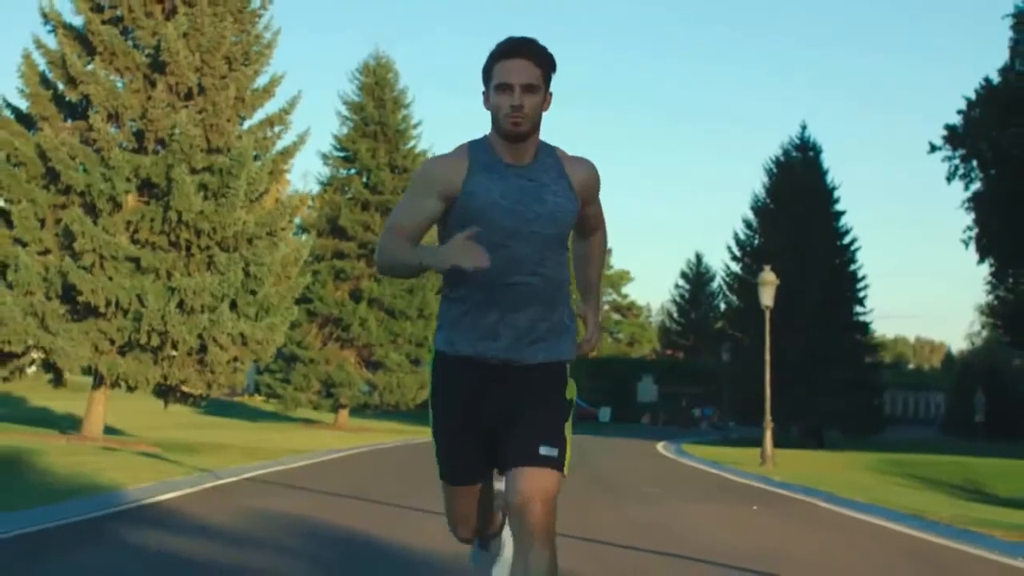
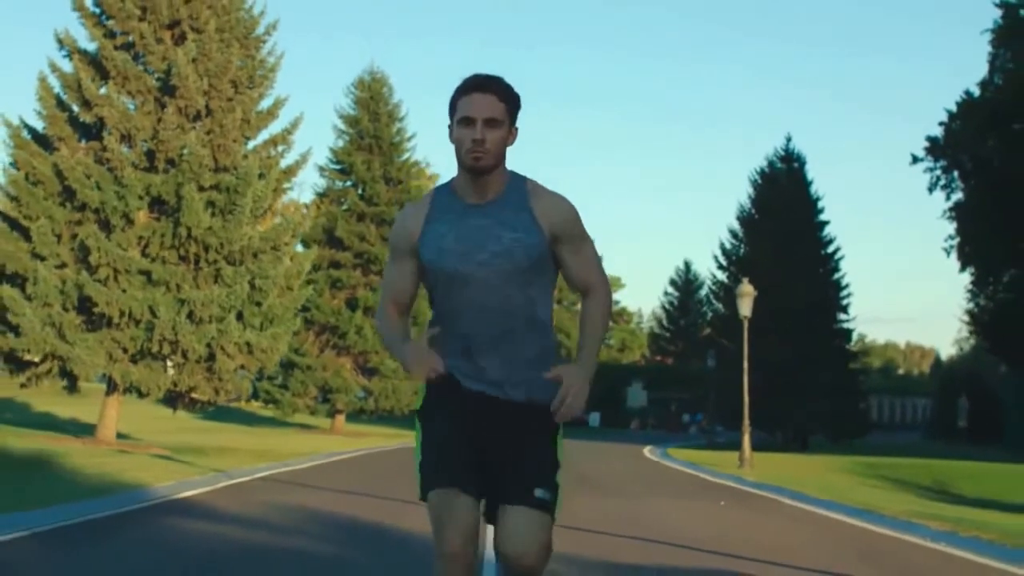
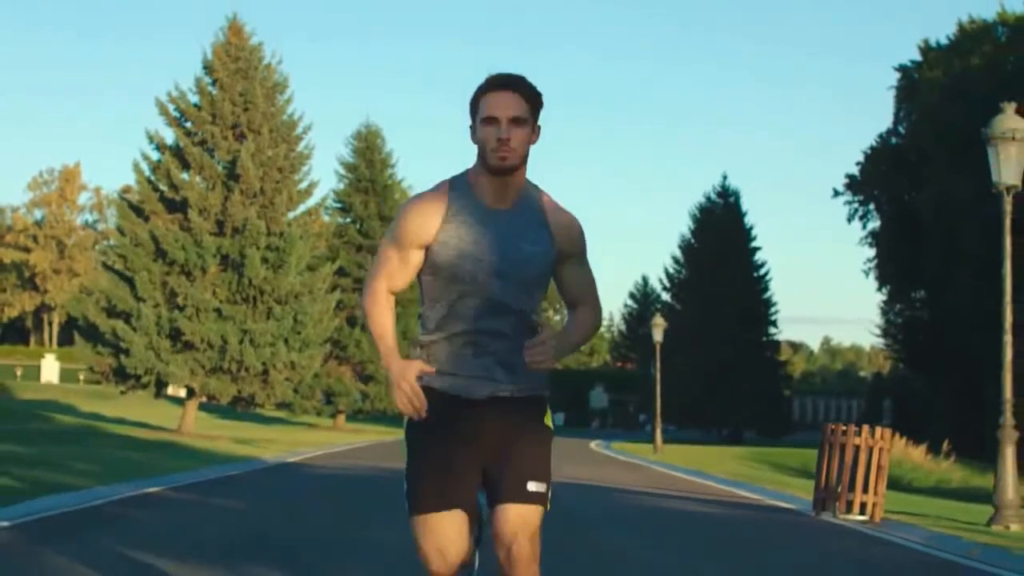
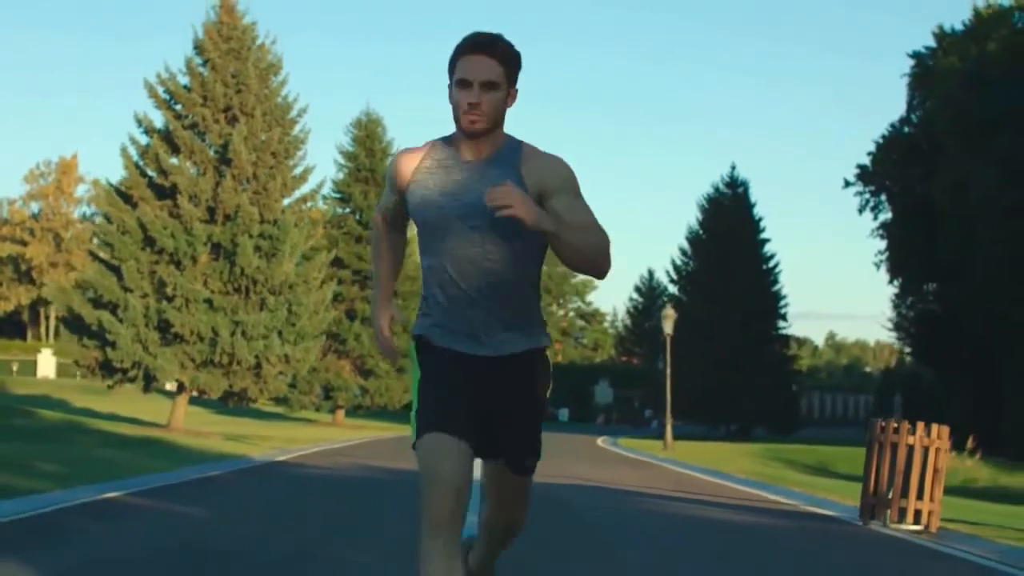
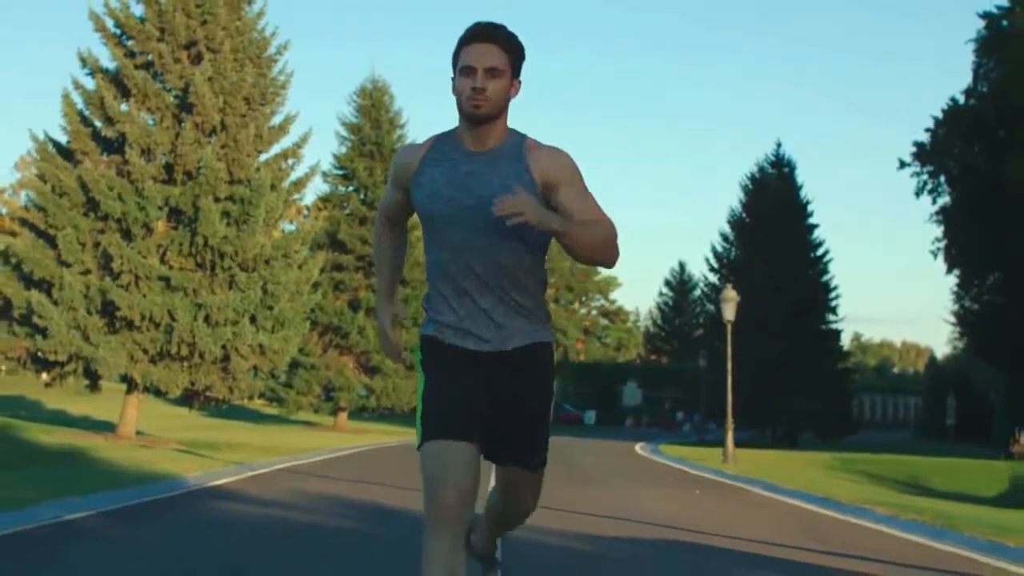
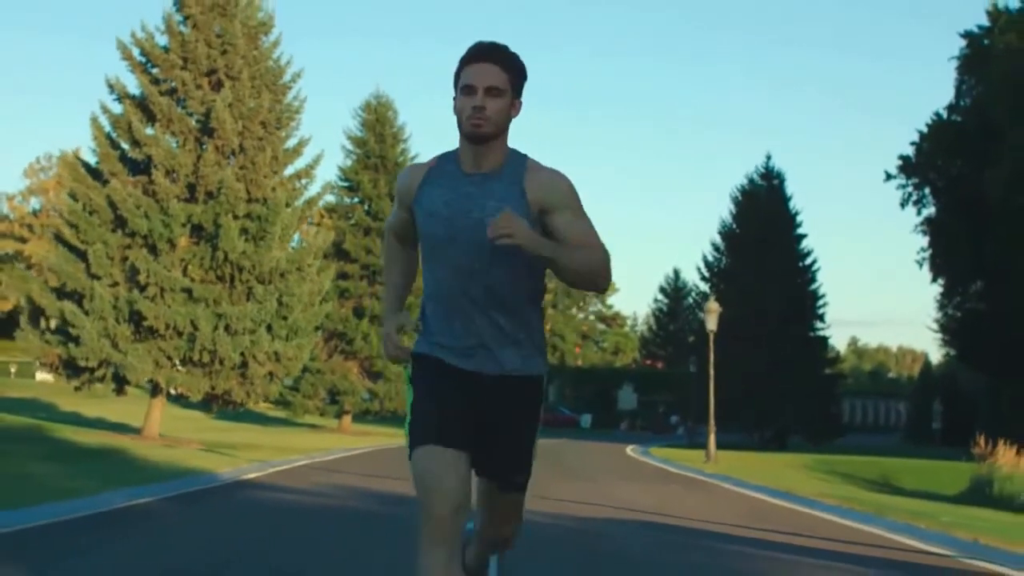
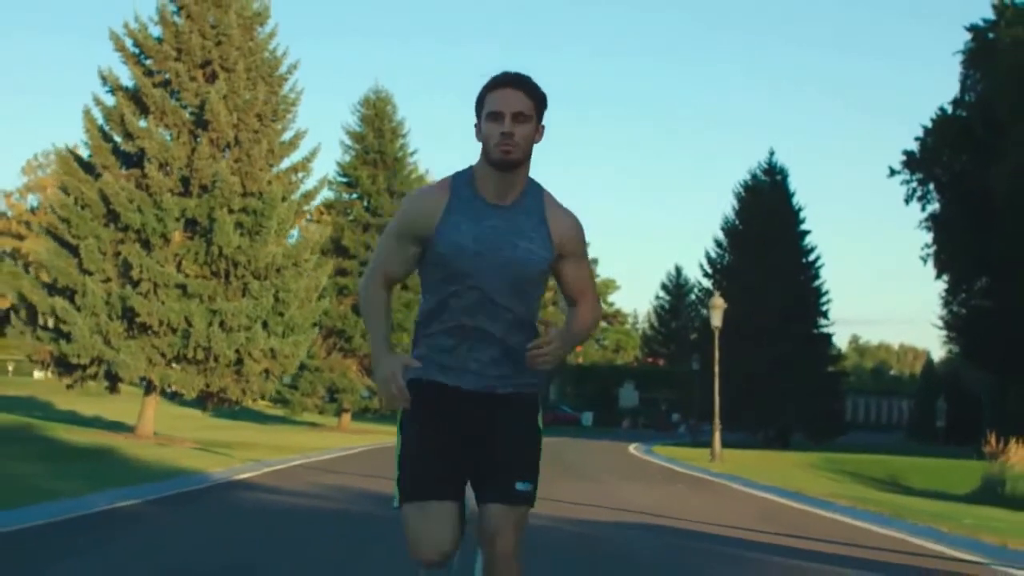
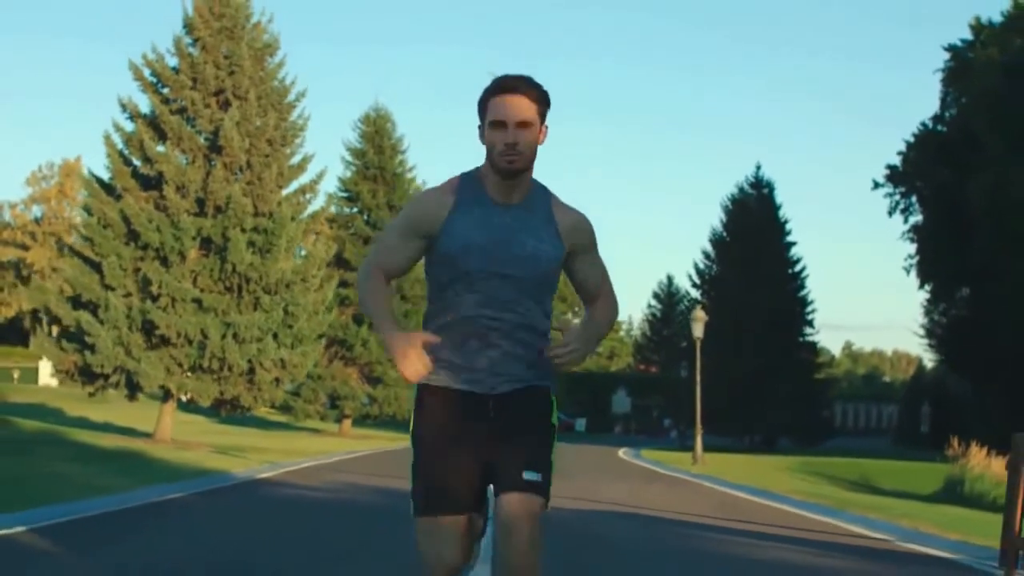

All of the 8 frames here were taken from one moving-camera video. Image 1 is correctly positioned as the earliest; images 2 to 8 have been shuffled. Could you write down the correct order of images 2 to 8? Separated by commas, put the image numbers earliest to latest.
2, 5, 7, 6, 8, 4, 3
